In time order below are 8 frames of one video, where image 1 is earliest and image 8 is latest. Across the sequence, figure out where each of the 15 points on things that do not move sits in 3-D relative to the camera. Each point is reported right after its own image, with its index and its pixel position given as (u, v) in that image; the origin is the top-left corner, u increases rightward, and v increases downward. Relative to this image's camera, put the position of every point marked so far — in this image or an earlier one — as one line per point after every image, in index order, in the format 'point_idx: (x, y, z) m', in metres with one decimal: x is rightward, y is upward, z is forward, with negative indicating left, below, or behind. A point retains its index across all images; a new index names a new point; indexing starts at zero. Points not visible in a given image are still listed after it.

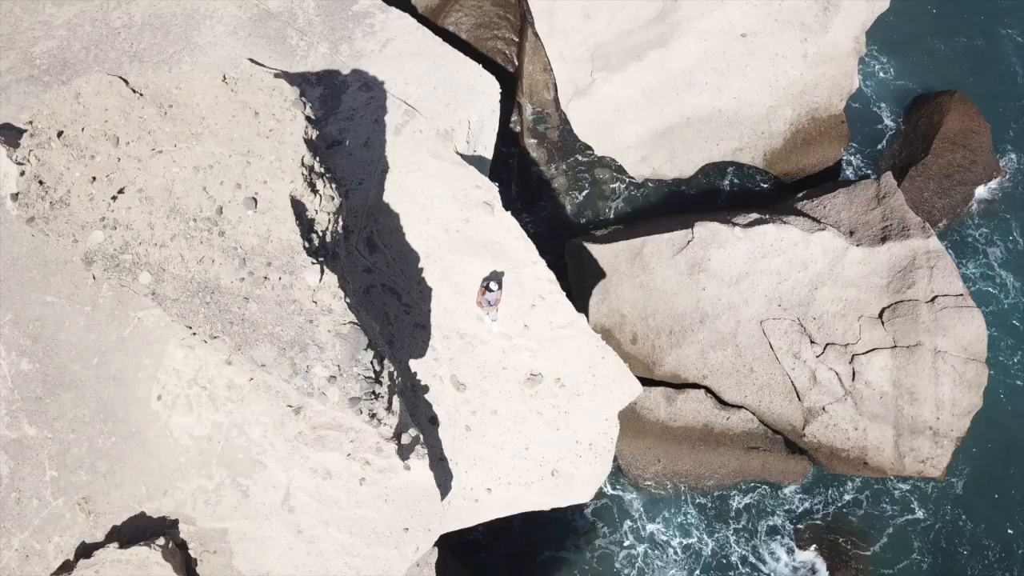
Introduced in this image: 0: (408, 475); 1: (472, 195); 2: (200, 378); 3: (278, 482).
0: (-1.0, -1.6, +8.2) m
1: (-0.4, +1.1, +9.3) m
2: (-3.1, -0.9, +8.1) m
3: (-2.3, -1.9, +8.1) m
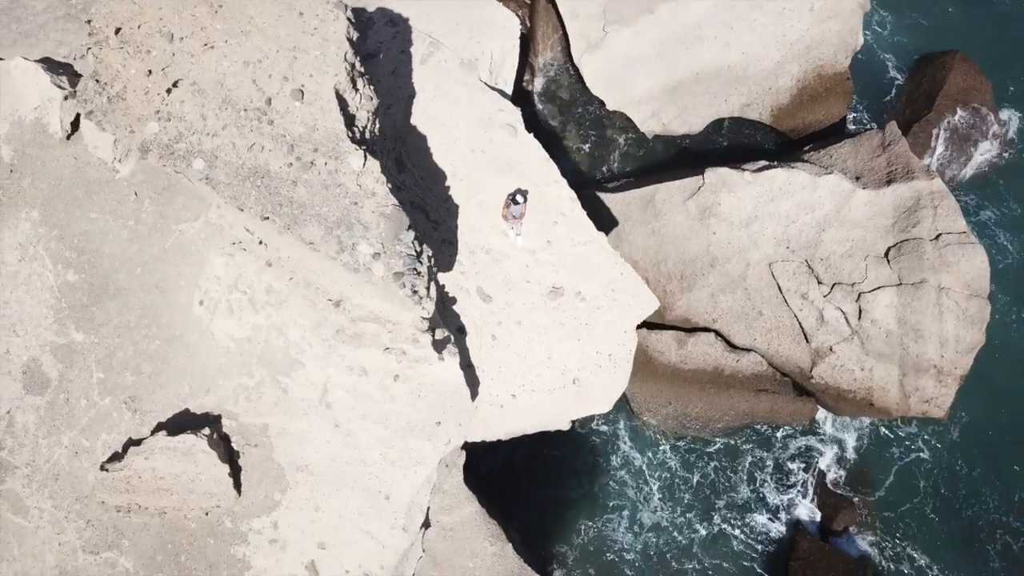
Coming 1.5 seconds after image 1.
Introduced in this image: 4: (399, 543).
0: (-0.7, -0.6, +8.7) m
1: (-0.2, +2.1, +9.7) m
2: (-2.8, 0.0, +8.6) m
3: (-2.0, -0.9, +8.5) m
4: (-1.2, -2.6, +8.4) m
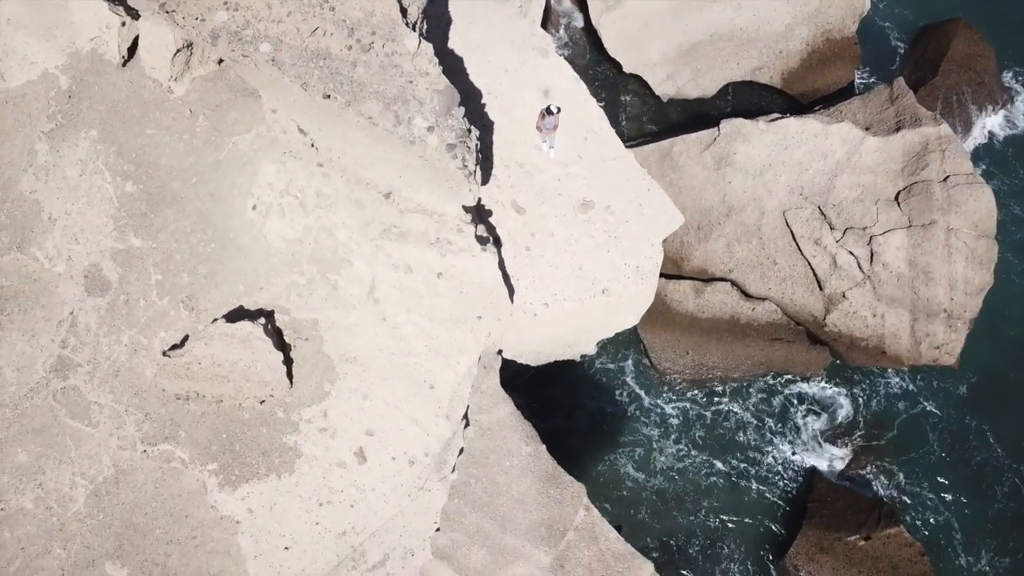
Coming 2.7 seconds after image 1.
0: (-0.3, +0.4, +9.1) m
1: (+0.2, +3.1, +10.2) m
2: (-2.4, +1.1, +9.0) m
3: (-1.6, +0.2, +8.9) m
4: (-0.7, -1.5, +8.8) m
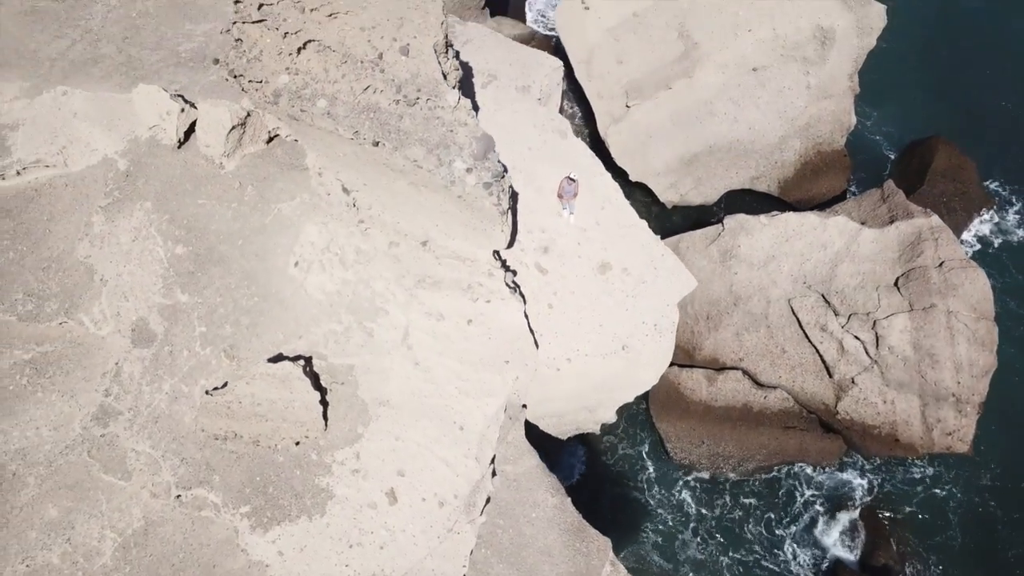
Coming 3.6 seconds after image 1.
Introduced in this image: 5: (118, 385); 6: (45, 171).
0: (0.0, -0.1, +9.7) m
1: (+0.5, +2.3, +11.3) m
2: (-2.1, +0.5, +9.7) m
3: (-1.3, -0.4, +9.5) m
4: (-0.4, -2.0, +9.0) m
5: (-4.6, -1.1, +9.5) m
6: (-6.3, +1.4, +10.7) m
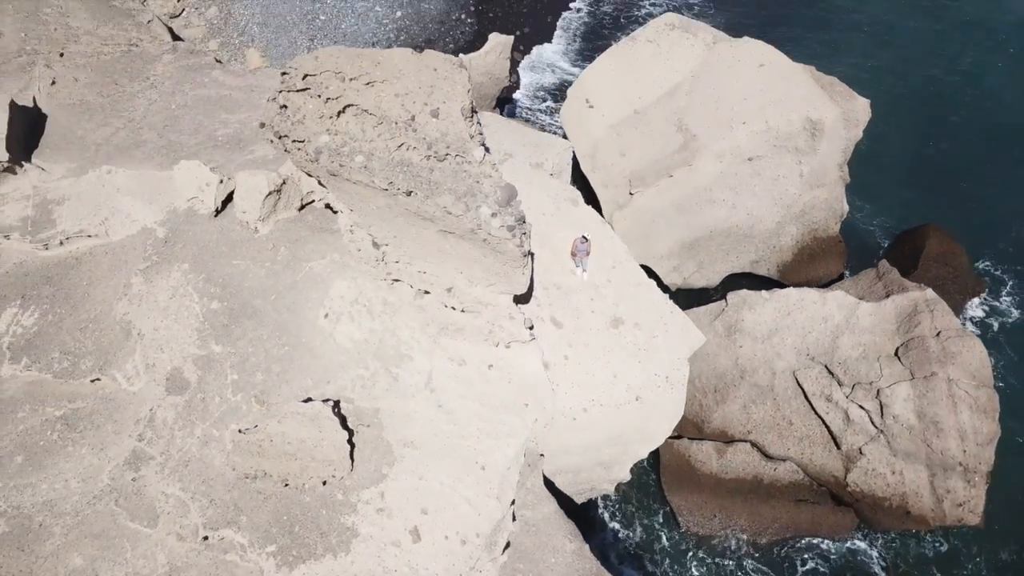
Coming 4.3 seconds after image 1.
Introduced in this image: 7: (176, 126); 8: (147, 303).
0: (+0.2, -0.8, +10.2) m
1: (+0.7, +1.4, +12.1) m
2: (-1.9, -0.1, +10.3) m
3: (-1.1, -1.0, +9.9) m
4: (-0.2, -2.5, +9.3) m
5: (-4.4, -1.7, +9.8) m
6: (-6.0, +0.6, +11.4) m
7: (-6.0, +2.9, +14.5) m
8: (-4.8, -0.2, +10.8) m
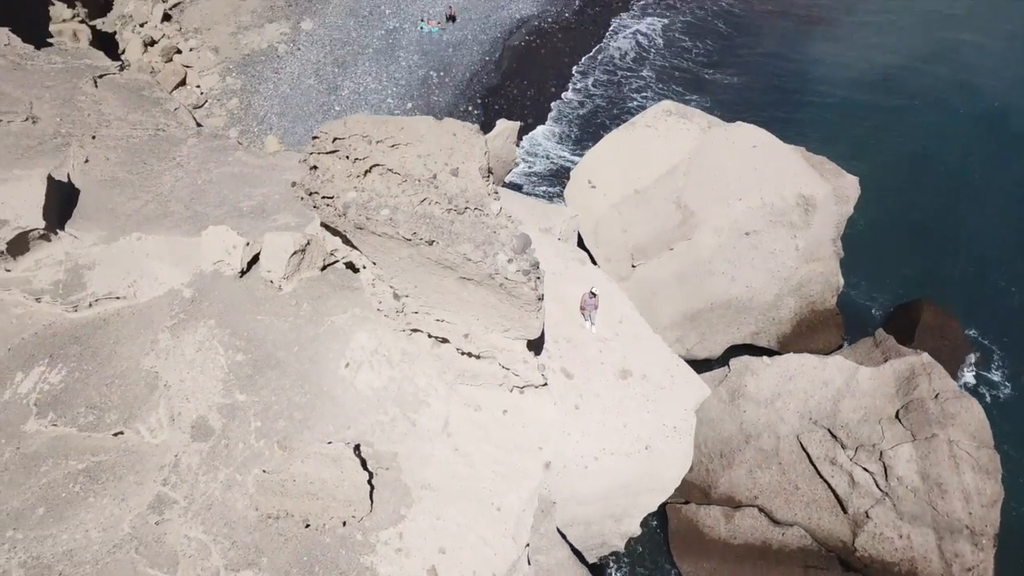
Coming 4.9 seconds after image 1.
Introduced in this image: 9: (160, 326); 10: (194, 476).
0: (+0.4, -1.4, +10.6) m
1: (+0.9, +0.5, +12.8) m
2: (-1.7, -0.8, +10.8) m
3: (-0.9, -1.6, +10.3) m
4: (0.0, -3.1, +9.5) m
5: (-4.2, -2.3, +10.1) m
6: (-5.9, -0.2, +12.0) m
7: (-5.8, +1.7, +15.3) m
8: (-4.7, -0.9, +11.2) m
9: (-5.0, -0.5, +11.6) m
10: (-3.9, -2.3, +10.1) m
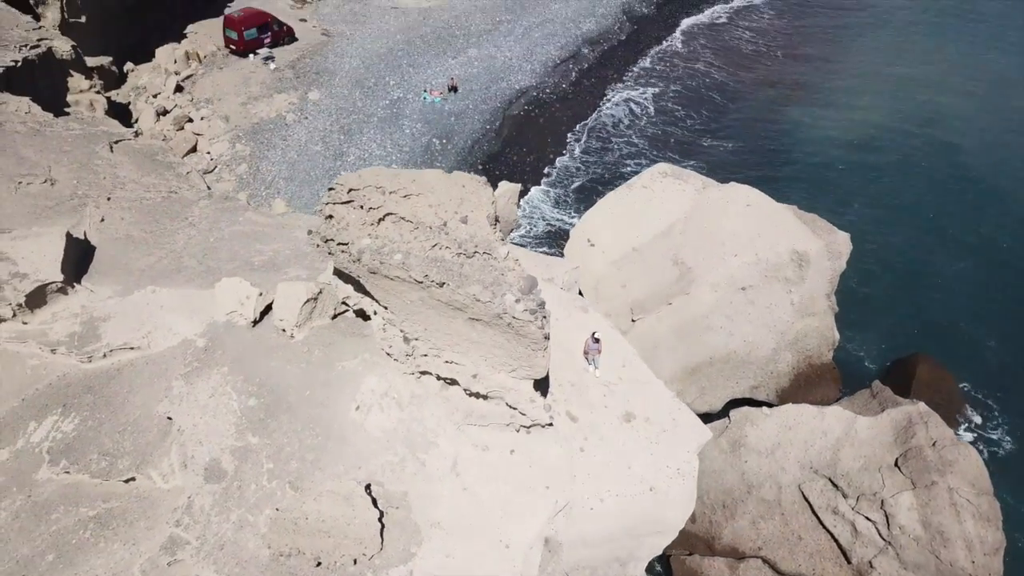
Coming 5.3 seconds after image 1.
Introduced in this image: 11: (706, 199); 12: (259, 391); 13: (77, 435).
0: (+0.5, -2.0, +10.9) m
1: (+1.0, -0.3, +13.2) m
2: (-1.7, -1.4, +11.1) m
3: (-0.8, -2.2, +10.6) m
4: (+0.1, -3.6, +9.6) m
5: (-4.1, -2.9, +10.3) m
6: (-5.8, -0.9, +12.3) m
7: (-5.8, +0.6, +15.8) m
8: (-4.6, -1.6, +11.5) m
9: (-4.9, -1.2, +12.0) m
10: (-3.8, -2.9, +10.3) m
11: (+4.6, +2.1, +19.4) m
12: (-3.6, -1.5, +11.6) m
13: (-5.9, -2.0, +11.2) m
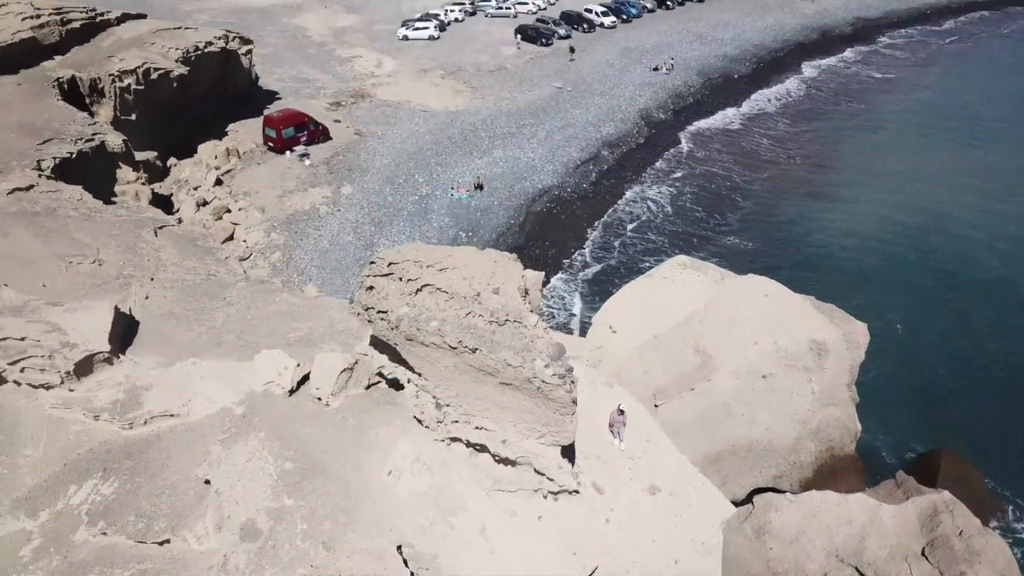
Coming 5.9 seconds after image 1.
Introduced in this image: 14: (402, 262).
0: (+0.8, -3.0, +11.1) m
1: (+1.4, -1.6, +13.6) m
2: (-1.3, -2.4, +11.5) m
3: (-0.5, -3.1, +10.8) m
4: (+0.4, -4.4, +9.7) m
5: (-3.7, -3.7, +10.6) m
6: (-5.4, -2.0, +12.9) m
7: (-5.3, -0.9, +16.5) m
8: (-4.2, -2.6, +12.0) m
9: (-4.5, -2.2, +12.4) m
10: (-3.5, -3.7, +10.6) m
11: (+5.2, 0.0, +20.0) m
12: (-3.2, -2.5, +12.0) m
13: (-5.6, -2.9, +11.6) m
14: (-1.5, +0.4, +11.5) m
